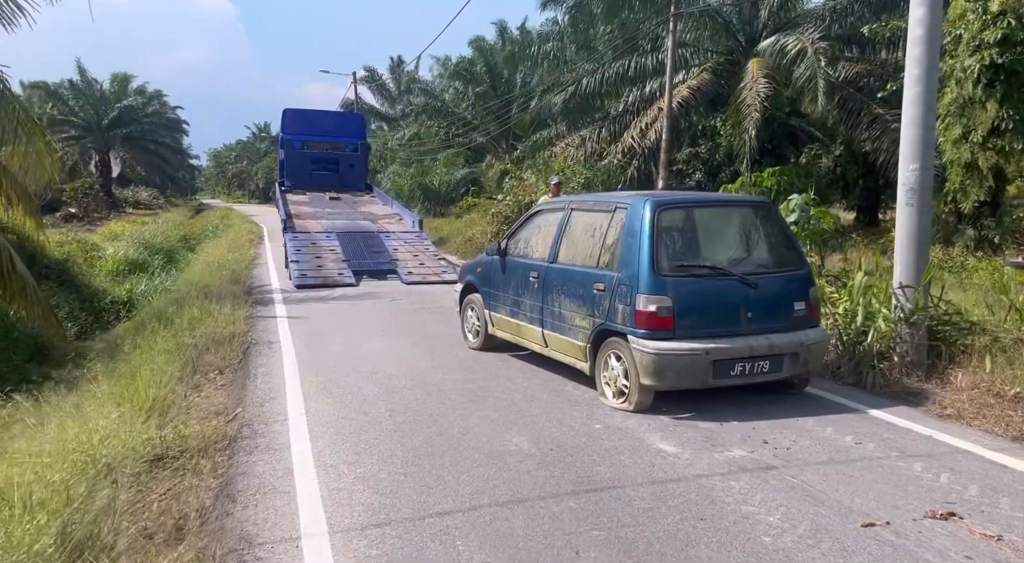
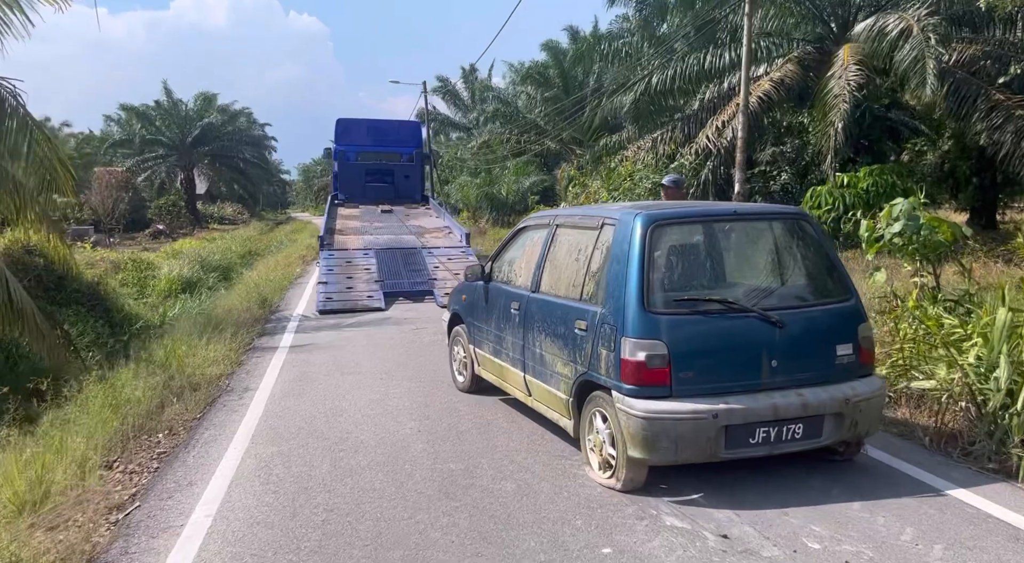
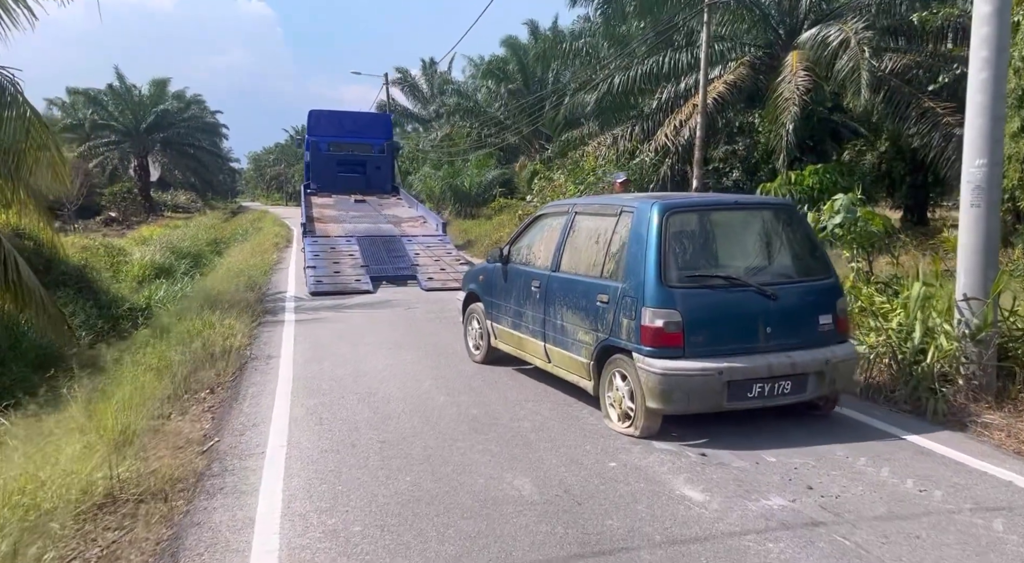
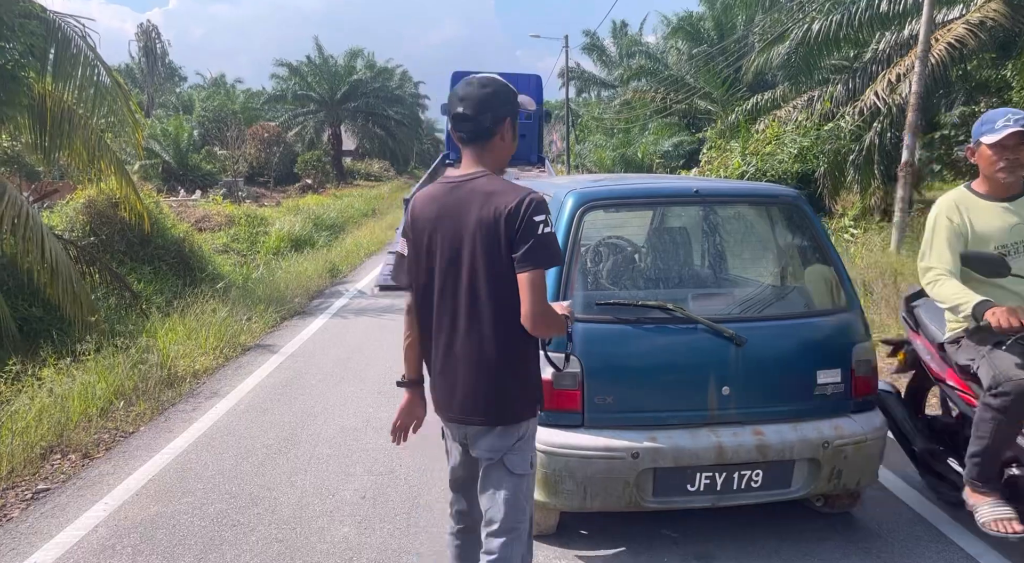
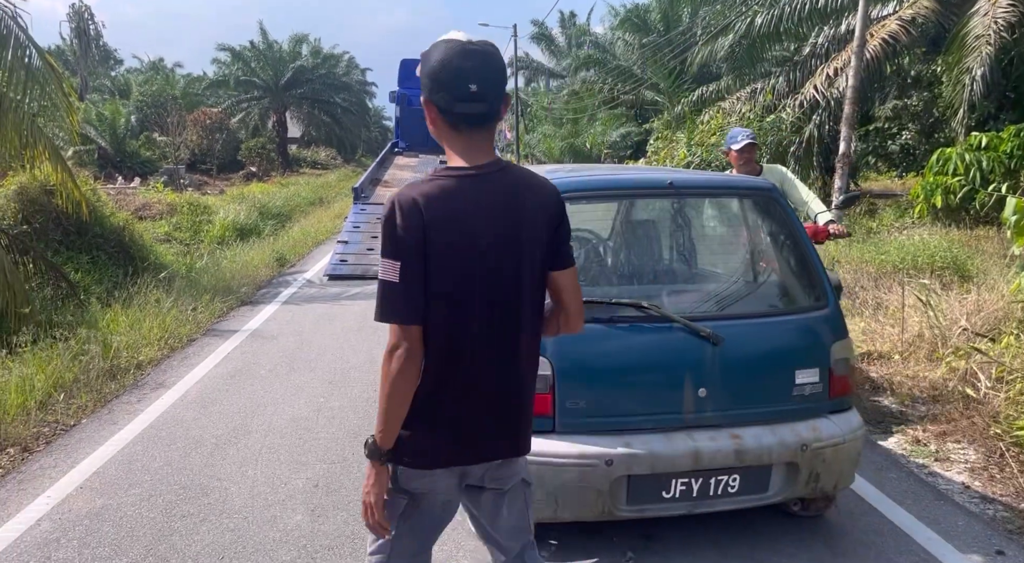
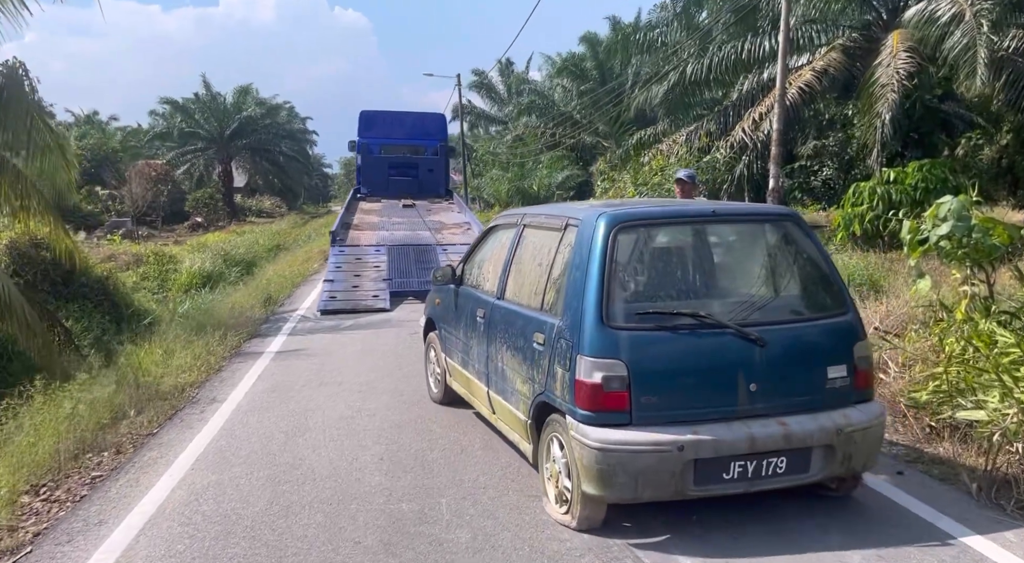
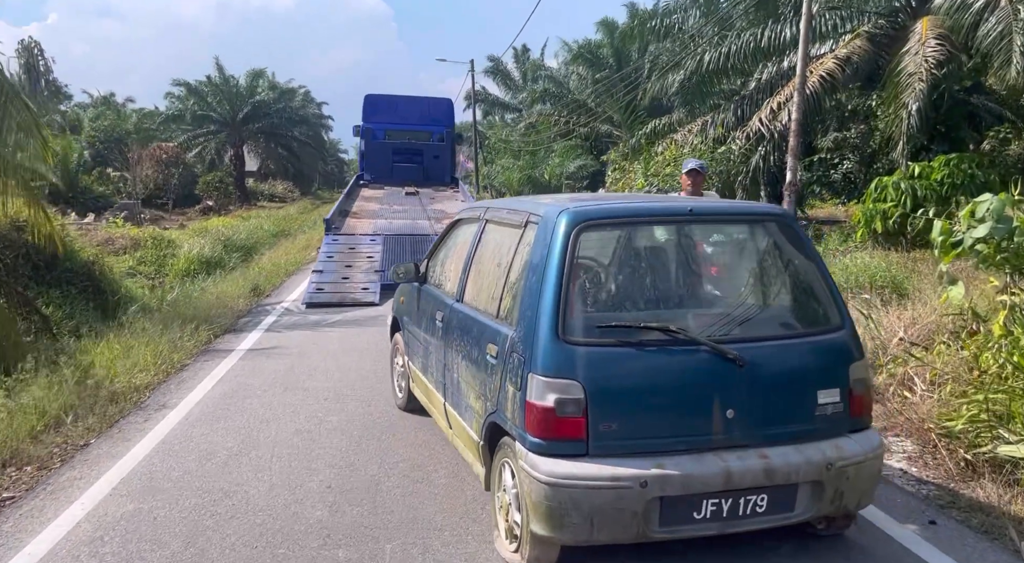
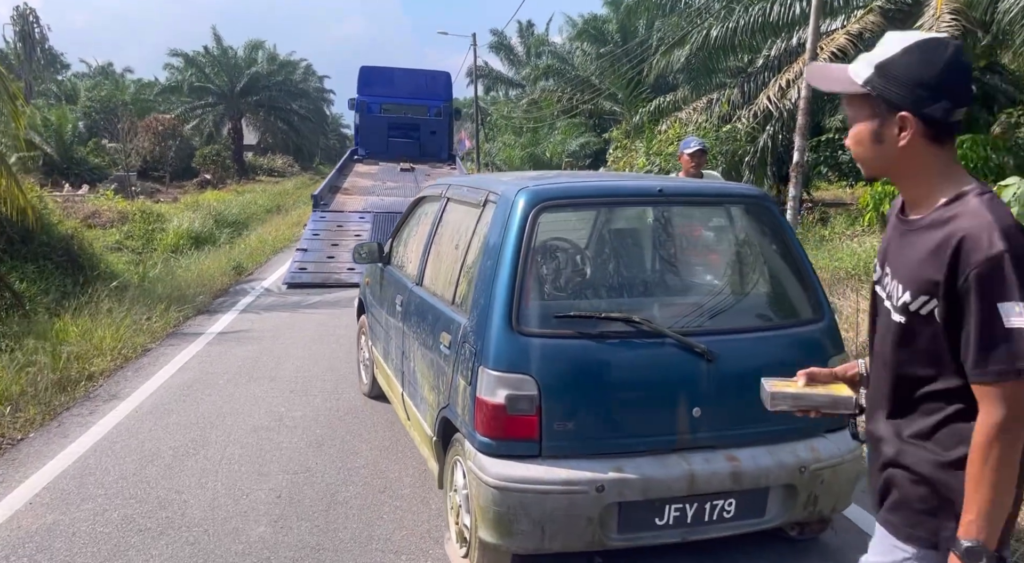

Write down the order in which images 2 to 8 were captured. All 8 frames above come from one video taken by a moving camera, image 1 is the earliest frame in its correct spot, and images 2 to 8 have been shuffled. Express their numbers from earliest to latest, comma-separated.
3, 2, 6, 7, 8, 5, 4
